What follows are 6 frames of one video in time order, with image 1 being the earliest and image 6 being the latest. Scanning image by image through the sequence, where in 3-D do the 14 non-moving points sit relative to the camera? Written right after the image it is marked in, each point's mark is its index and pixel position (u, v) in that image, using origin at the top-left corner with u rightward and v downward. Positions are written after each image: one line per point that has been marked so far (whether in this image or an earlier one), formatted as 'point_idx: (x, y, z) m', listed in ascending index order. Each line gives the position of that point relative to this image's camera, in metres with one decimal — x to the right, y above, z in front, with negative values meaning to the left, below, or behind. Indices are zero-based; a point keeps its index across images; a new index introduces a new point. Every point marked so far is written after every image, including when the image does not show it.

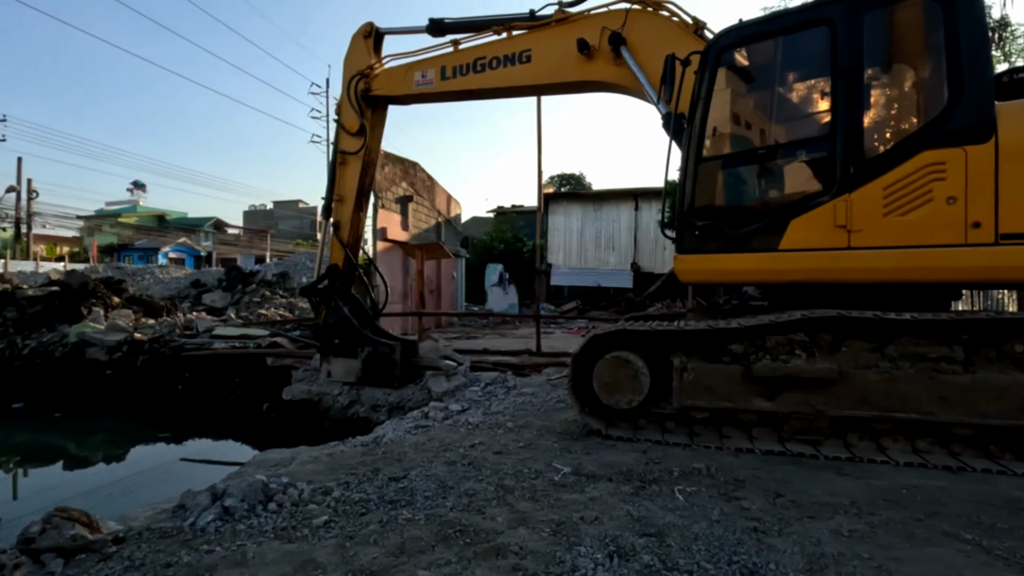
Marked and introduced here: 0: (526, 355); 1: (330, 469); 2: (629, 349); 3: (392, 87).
0: (+0.2, -0.8, +6.6) m
1: (-0.8, -0.8, +2.5) m
2: (+0.7, -0.3, +3.0) m
3: (-1.3, +2.1, +5.6) m
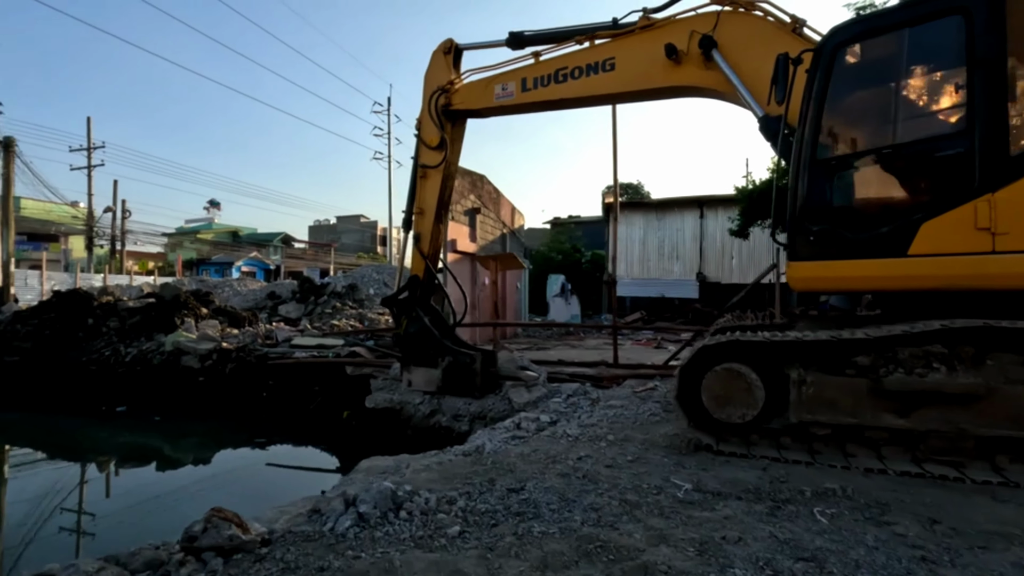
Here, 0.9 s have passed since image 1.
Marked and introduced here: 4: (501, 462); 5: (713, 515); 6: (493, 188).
0: (+1.1, -0.9, +6.5) m
1: (-0.3, -0.9, +2.5) m
2: (+1.2, -0.4, +2.9) m
3: (-0.4, +2.0, +5.7) m
4: (0.0, -0.9, +2.7) m
5: (+0.8, -0.9, +2.0) m
6: (-0.4, +2.1, +11.4) m
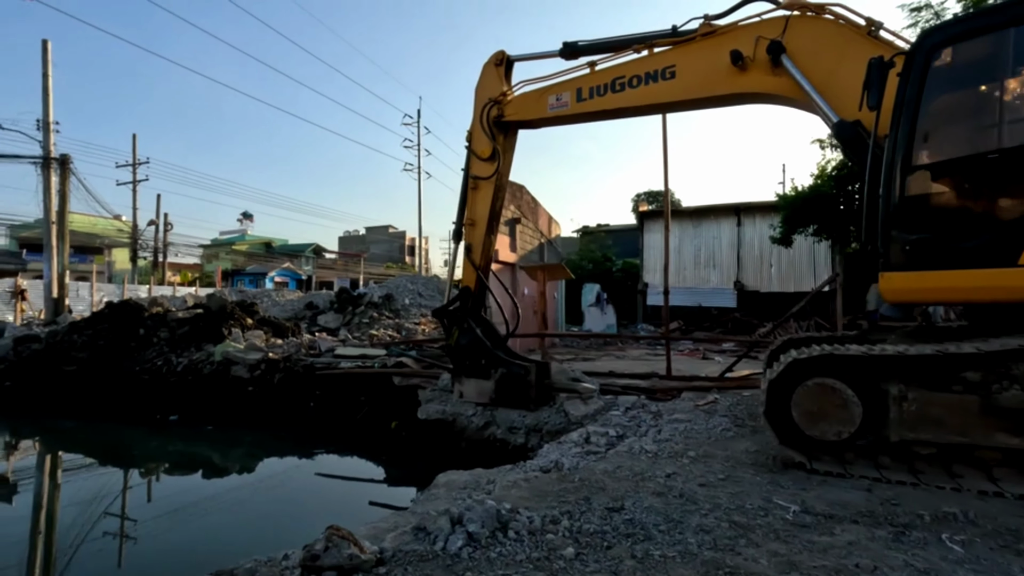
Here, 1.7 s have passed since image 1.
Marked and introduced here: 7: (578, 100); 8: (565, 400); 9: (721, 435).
0: (+1.7, -1.1, +6.3) m
1: (+0.1, -0.9, +2.5) m
2: (+1.7, -0.4, +2.8) m
3: (+0.1, +1.9, +5.7) m
4: (+0.4, -1.0, +2.7) m
5: (+1.2, -0.9, +2.0) m
6: (+0.4, +1.9, +11.4) m
7: (+0.6, +1.8, +5.3) m
8: (+0.5, -1.2, +5.6) m
9: (+1.4, -1.0, +3.7) m
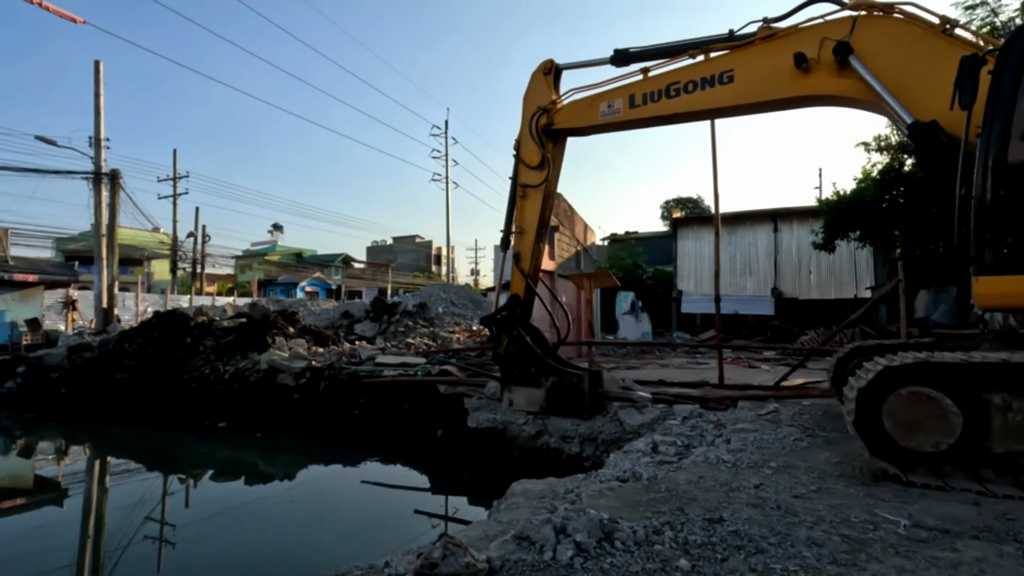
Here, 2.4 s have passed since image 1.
0: (+2.3, -1.2, +6.2) m
1: (+0.5, -1.0, +2.4) m
2: (+2.1, -0.5, +2.7) m
3: (+0.7, +1.8, +5.7) m
4: (+0.8, -1.0, +2.6) m
5: (+1.5, -0.9, +1.9) m
6: (+1.2, +1.7, +11.4) m
7: (+1.2, +1.8, +5.3) m
8: (+1.1, -1.2, +5.5) m
9: (+1.9, -1.1, +3.6) m
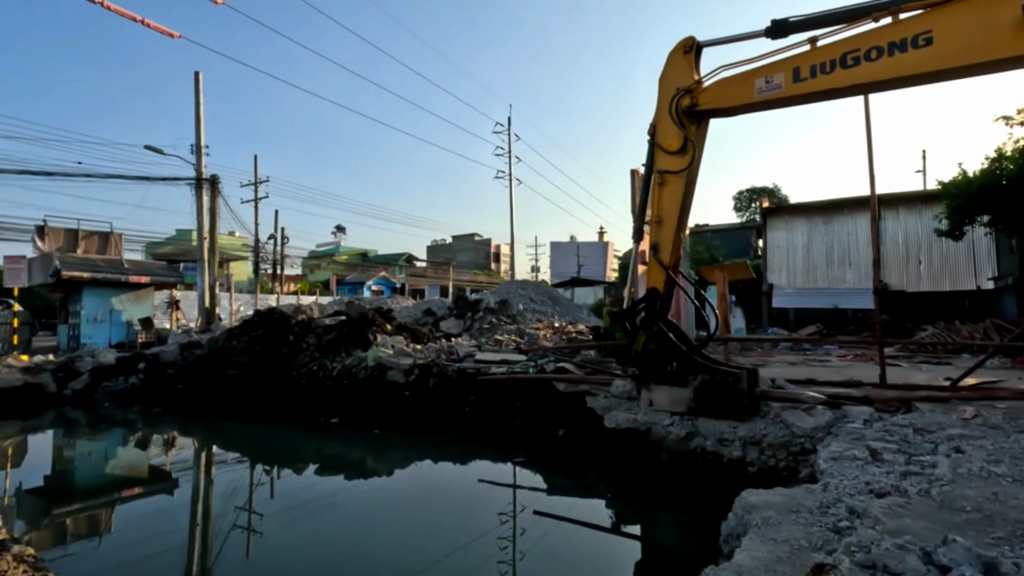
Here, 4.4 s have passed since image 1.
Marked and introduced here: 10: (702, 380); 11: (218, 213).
0: (+3.8, -1.1, +5.7) m
1: (+1.7, -0.9, +2.1) m
2: (+3.2, -0.4, +2.1) m
3: (+2.1, +1.9, +5.3) m
4: (+2.0, -0.9, +2.2) m
5: (+2.6, -0.9, +1.4) m
6: (+3.2, +1.9, +10.9) m
7: (+2.5, +1.9, +4.8) m
8: (+2.5, -1.2, +5.1) m
9: (+3.1, -1.0, +3.1) m
10: (+1.9, -0.9, +5.2) m
11: (-8.6, +2.2, +15.7) m
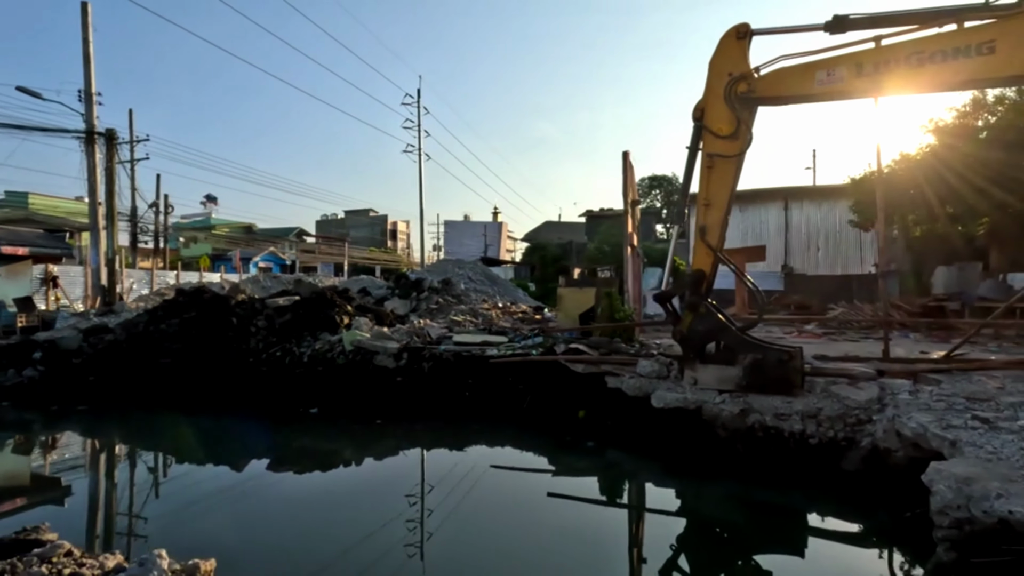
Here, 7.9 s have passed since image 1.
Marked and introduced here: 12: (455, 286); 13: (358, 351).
0: (+4.3, -0.9, +6.3) m
1: (+3.0, -0.9, +2.3) m
2: (+4.5, -0.3, +2.7) m
3: (+2.8, +2.1, +5.5) m
4: (+3.2, -0.9, +2.6) m
5: (+4.1, -0.8, +1.9) m
6: (+2.6, +2.3, +11.2) m
7: (+3.3, +2.0, +5.1) m
8: (+3.2, -1.0, +5.5) m
9: (+4.2, -0.9, +3.7) m
10: (+2.5, -0.7, +5.5) m
11: (-9.9, +2.8, +13.3) m
12: (-1.7, +0.1, +16.2) m
13: (-2.5, -1.0, +8.7) m
